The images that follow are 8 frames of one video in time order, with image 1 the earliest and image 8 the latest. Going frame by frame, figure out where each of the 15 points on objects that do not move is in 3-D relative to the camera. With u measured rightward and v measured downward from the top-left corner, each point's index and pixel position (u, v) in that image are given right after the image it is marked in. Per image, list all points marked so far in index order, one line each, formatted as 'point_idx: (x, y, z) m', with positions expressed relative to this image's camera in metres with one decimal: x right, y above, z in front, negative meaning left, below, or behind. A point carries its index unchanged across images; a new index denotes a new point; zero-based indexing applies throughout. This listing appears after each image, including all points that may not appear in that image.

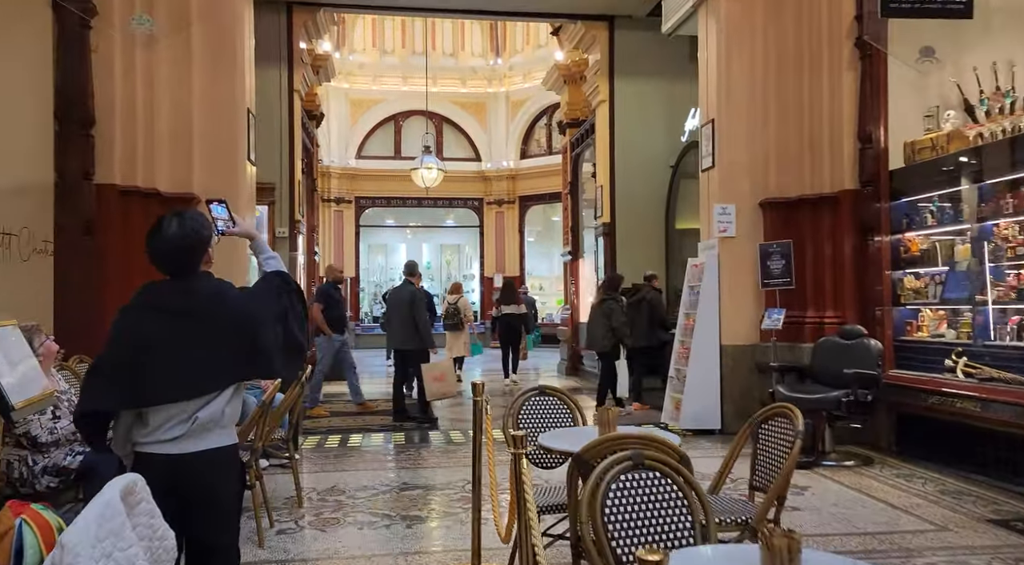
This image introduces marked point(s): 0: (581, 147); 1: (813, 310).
0: (+0.7, +1.5, +8.9) m
1: (+1.7, -0.2, +4.6) m
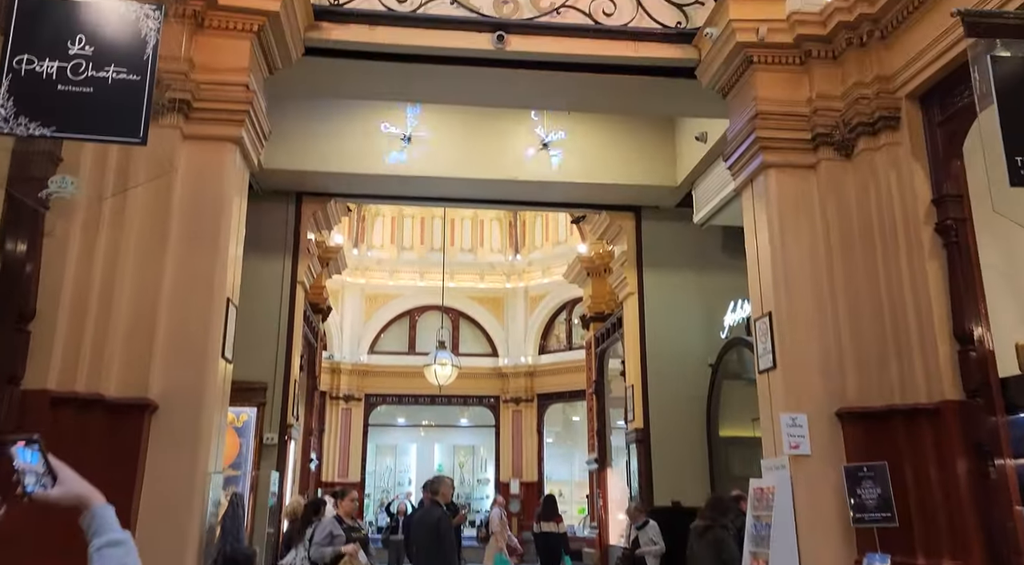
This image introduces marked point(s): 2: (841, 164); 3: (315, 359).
0: (+0.9, -0.6, +8.2) m
1: (+1.8, -1.2, +3.7) m
2: (+1.8, +0.6, +4.5) m
3: (-1.9, -0.8, +8.2) m
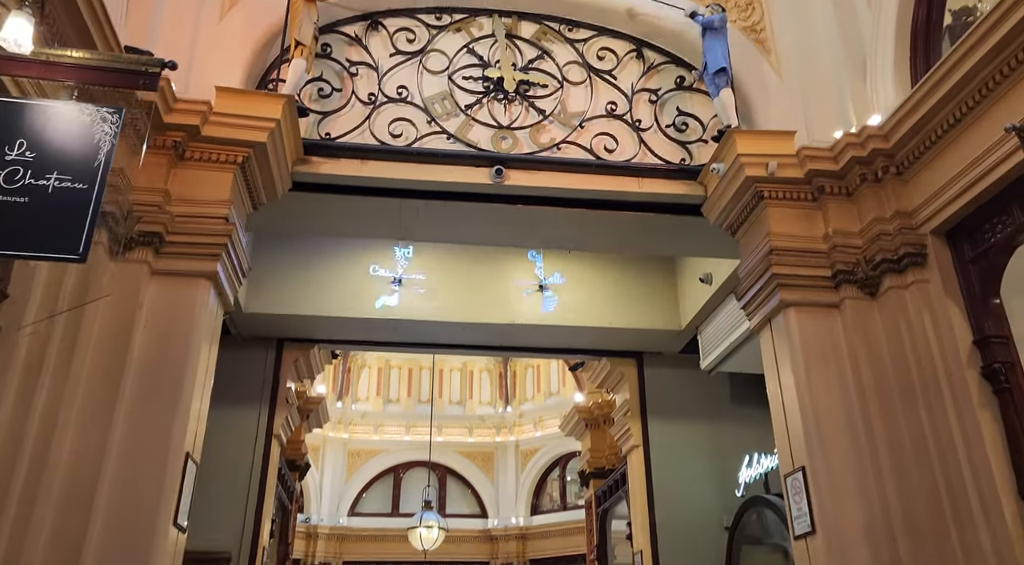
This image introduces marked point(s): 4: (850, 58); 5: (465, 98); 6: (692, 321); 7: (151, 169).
0: (+0.9, -2.0, +7.6) m
1: (+1.8, -1.7, +3.0) m
2: (+1.8, -0.1, +4.2) m
3: (-2.0, -2.1, +7.5) m
4: (+1.9, +1.3, +4.8) m
5: (-0.3, +1.1, +4.8) m
6: (+1.3, -0.3, +6.2) m
7: (-1.7, +0.5, +4.0) m
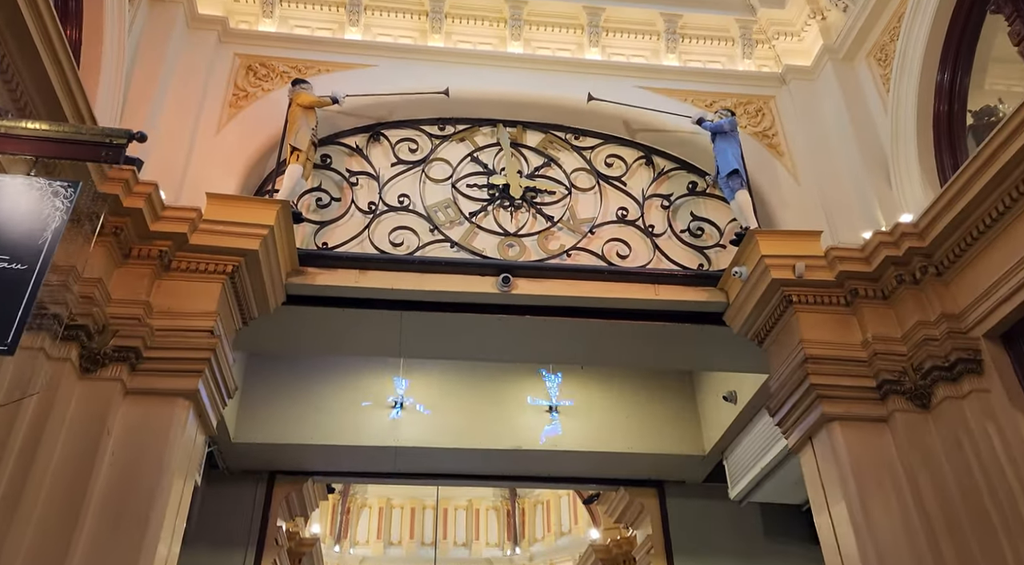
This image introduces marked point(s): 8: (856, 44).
0: (+1.0, -3.0, +6.8) m
1: (+1.9, -2.0, +2.3) m
2: (+1.8, -0.6, +3.7) m
3: (-1.9, -3.2, +6.7) m
4: (+2.0, +0.7, +4.6) m
5: (-0.2, +0.4, +4.6) m
6: (+1.4, -1.1, +5.7) m
7: (-1.7, 0.0, +3.7) m
8: (+2.0, +1.4, +4.9) m
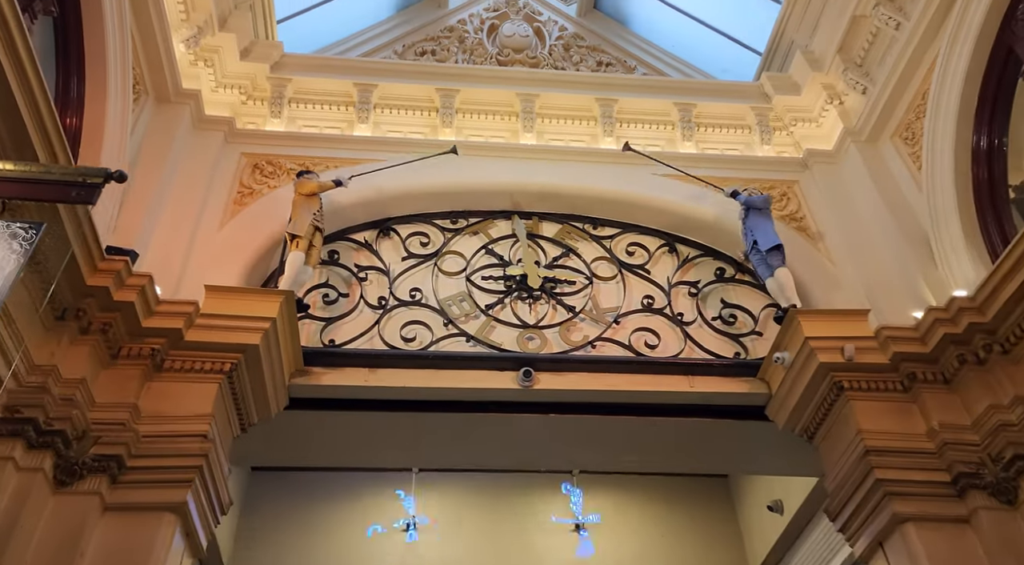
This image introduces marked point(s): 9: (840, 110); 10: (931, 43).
0: (+1.2, -3.8, +5.9) m
1: (+2.0, -2.1, +1.7) m
2: (+1.9, -0.9, +3.3) m
3: (-1.7, -4.0, +5.8) m
4: (+2.1, +0.2, +4.3) m
5: (-0.1, -0.1, +4.3) m
6: (+1.6, -1.7, +5.2) m
7: (-1.6, -0.4, +3.4) m
8: (+2.1, +0.9, +4.8) m
9: (+2.0, +1.0, +5.0) m
10: (+2.2, +1.3, +4.4) m
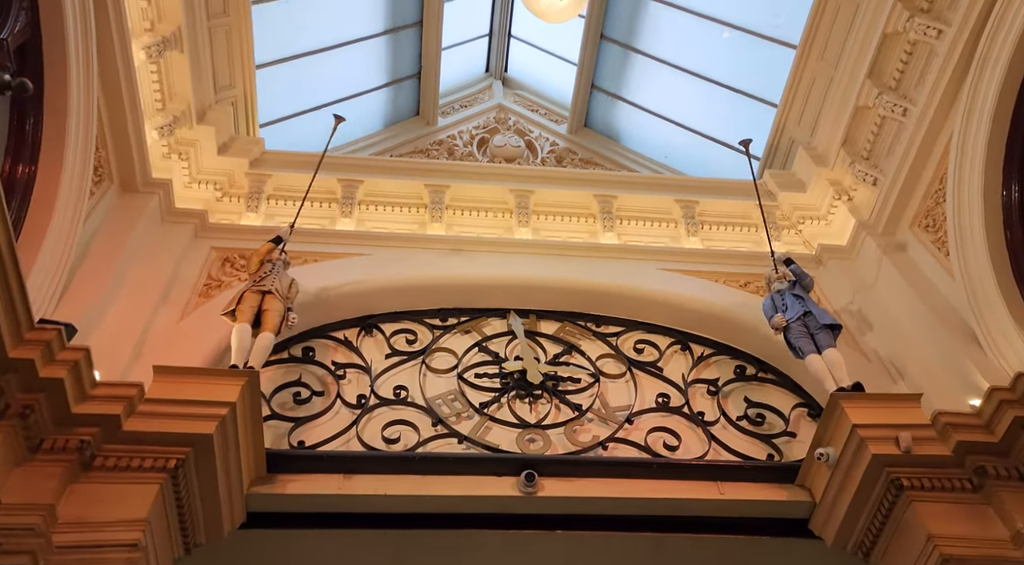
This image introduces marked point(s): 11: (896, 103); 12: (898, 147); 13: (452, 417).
0: (+1.2, -4.5, +4.7) m
1: (+2.1, -2.0, +0.9) m
2: (+2.0, -1.1, +2.7) m
3: (-1.7, -4.7, +4.5) m
4: (+2.0, -0.2, +3.9) m
5: (-0.1, -0.5, +3.8) m
6: (+1.6, -2.3, +4.3) m
7: (-1.6, -0.7, +2.8) m
8: (+2.1, +0.4, +4.5) m
9: (+1.9, +0.4, +4.8) m
10: (+2.2, +0.8, +4.2) m
11: (+2.0, +0.9, +4.4) m
12: (+2.0, +0.7, +4.4) m
13: (-0.3, -0.6, +3.7) m
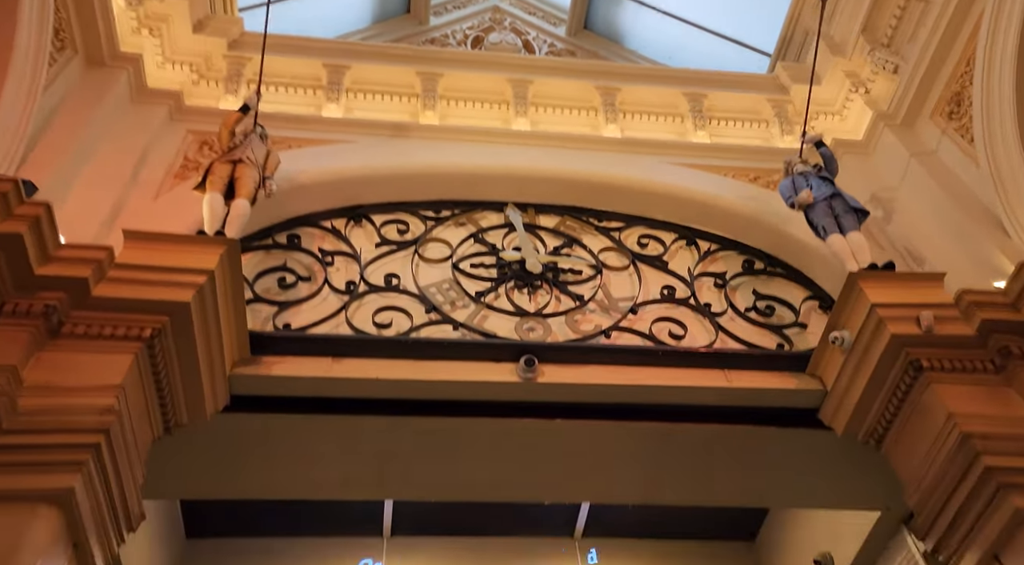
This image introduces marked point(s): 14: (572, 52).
0: (+1.1, -3.9, +4.8) m
1: (+2.1, -1.6, +0.8) m
2: (+2.0, -0.7, +2.5) m
3: (-1.7, -4.1, +4.5) m
4: (+2.0, +0.3, +3.7) m
5: (-0.2, 0.0, +3.6) m
6: (+1.5, -1.8, +4.3) m
7: (-1.6, -0.2, +2.6) m
8: (+2.1, +0.9, +4.3) m
9: (+1.9, +1.0, +4.5) m
10: (+2.2, +1.3, +3.9) m
11: (+2.0, +1.5, +4.1) m
12: (+2.0, +1.2, +4.2) m
13: (-0.3, -0.1, +3.5) m
14: (+0.4, +1.7, +6.0) m
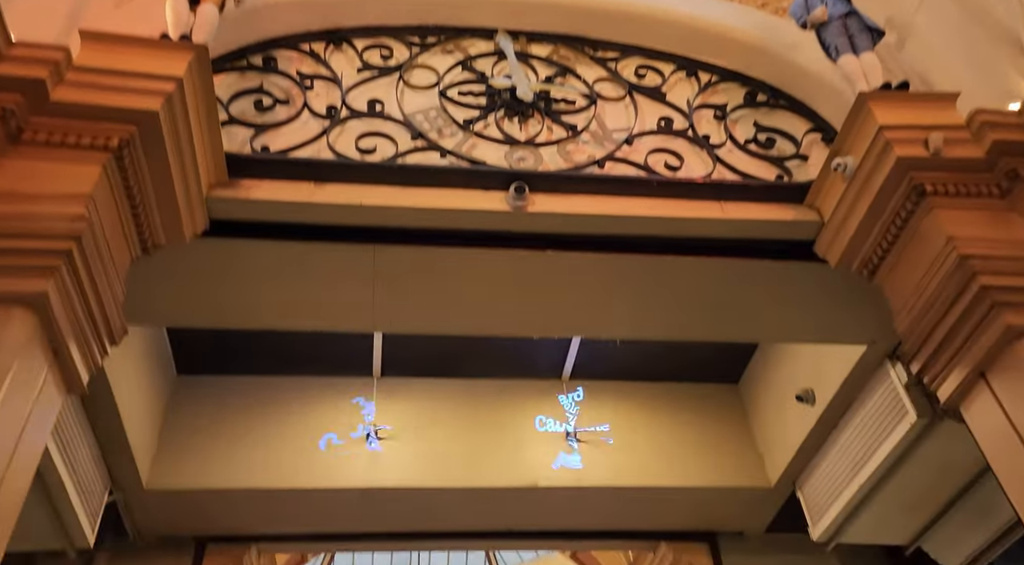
0: (+1.0, -3.0, +5.2) m
1: (+2.1, -1.4, +0.9) m
2: (+1.9, -0.2, +2.5) m
3: (-1.8, -3.2, +5.0) m
4: (+2.0, +1.0, +3.5) m
5: (-0.2, +0.7, +3.5) m
6: (+1.5, -0.9, +4.4) m
7: (-1.6, +0.4, +2.4) m
8: (+2.0, +1.7, +4.0) m
9: (+1.9, +1.8, +4.2) m
10: (+2.1, +2.0, +3.6) m
11: (+2.0, +2.2, +3.7) m
12: (+2.0, +2.0, +3.8) m
13: (-0.3, +0.6, +3.3) m
14: (+0.4, +2.7, +5.5) m
